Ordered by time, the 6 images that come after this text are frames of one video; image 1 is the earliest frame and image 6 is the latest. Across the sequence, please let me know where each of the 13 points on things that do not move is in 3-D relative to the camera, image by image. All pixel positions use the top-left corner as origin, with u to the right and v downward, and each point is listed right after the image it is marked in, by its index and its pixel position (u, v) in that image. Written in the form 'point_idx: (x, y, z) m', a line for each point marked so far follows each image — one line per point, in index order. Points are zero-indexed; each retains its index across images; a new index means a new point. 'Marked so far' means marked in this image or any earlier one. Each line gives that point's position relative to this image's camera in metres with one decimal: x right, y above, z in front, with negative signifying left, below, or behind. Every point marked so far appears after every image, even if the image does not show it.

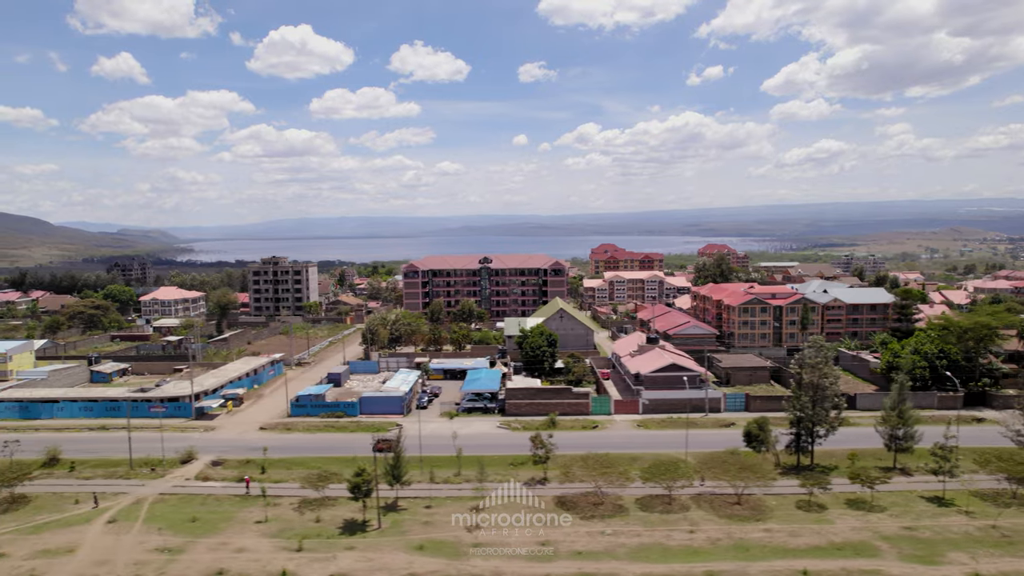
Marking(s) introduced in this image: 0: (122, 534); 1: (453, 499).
0: (-9.0, -5.8, +17.9) m
1: (-1.4, -5.3, +19.5) m
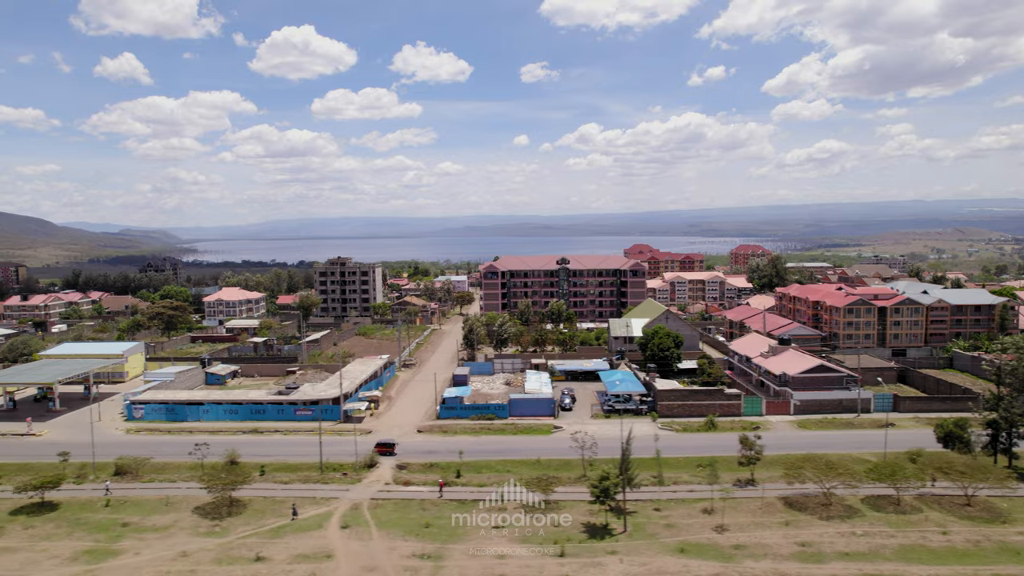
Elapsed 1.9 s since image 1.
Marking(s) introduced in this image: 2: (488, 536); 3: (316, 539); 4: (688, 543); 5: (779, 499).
0: (-3.3, -5.8, +17.9) m
1: (+4.2, -5.4, +19.4) m
2: (-0.5, -5.7, +17.8) m
3: (-4.5, -5.8, +17.8) m
4: (+4.0, -5.7, +17.3) m
5: (+6.7, -5.3, +19.4) m
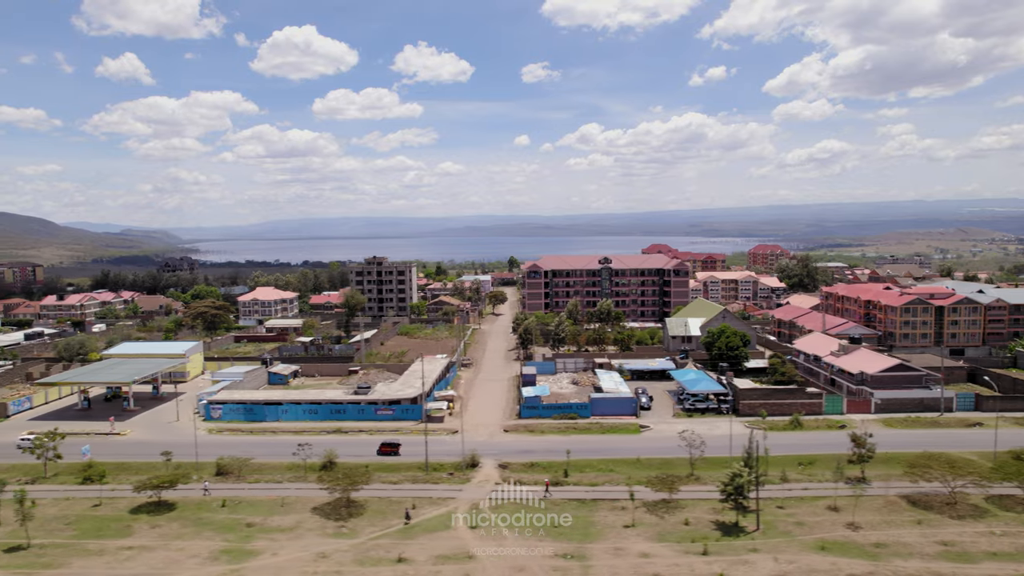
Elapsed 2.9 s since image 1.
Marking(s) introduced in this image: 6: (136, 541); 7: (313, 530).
0: (-0.2, -5.8, +17.8) m
1: (+7.3, -5.4, +19.3) m
2: (+2.5, -5.7, +17.7) m
3: (-1.4, -5.8, +17.7) m
4: (+7.0, -5.7, +17.2) m
5: (+9.8, -5.3, +19.3) m
6: (-8.7, -5.9, +17.8) m
7: (-4.7, -5.8, +18.3) m
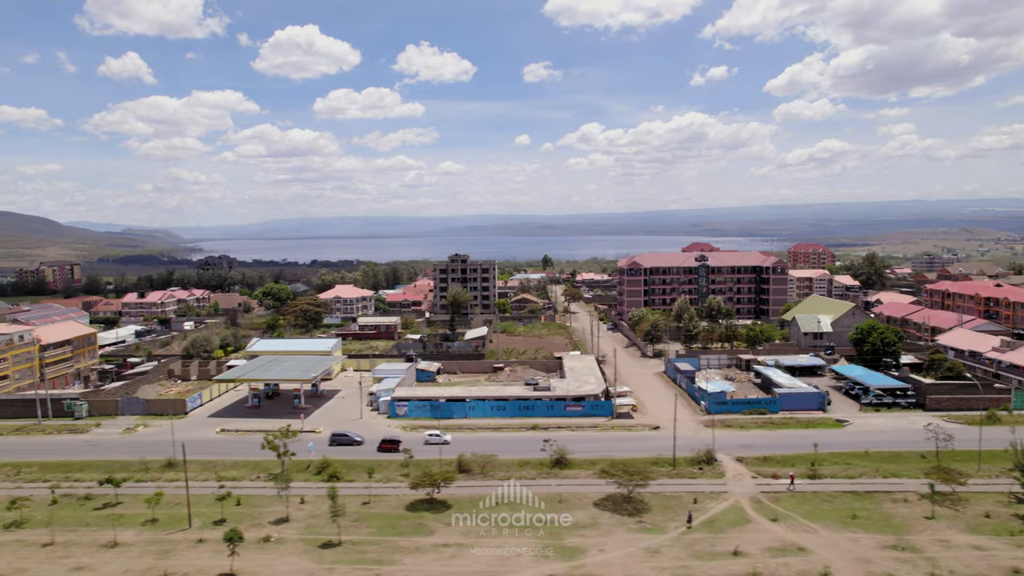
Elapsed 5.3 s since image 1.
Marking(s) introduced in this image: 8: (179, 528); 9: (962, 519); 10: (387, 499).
0: (+6.9, -5.6, +17.5) m
1: (+14.5, -5.2, +19.1) m
2: (+9.7, -5.5, +17.5) m
3: (+5.8, -5.6, +17.5) m
4: (+14.2, -5.5, +17.0) m
5: (+16.9, -5.1, +19.1) m
6: (-1.5, -5.7, +17.5) m
7: (+2.4, -5.6, +18.0) m
8: (-7.9, -5.7, +18.2) m
9: (+10.7, -5.5, +18.1) m
10: (-3.2, -5.5, +19.8) m
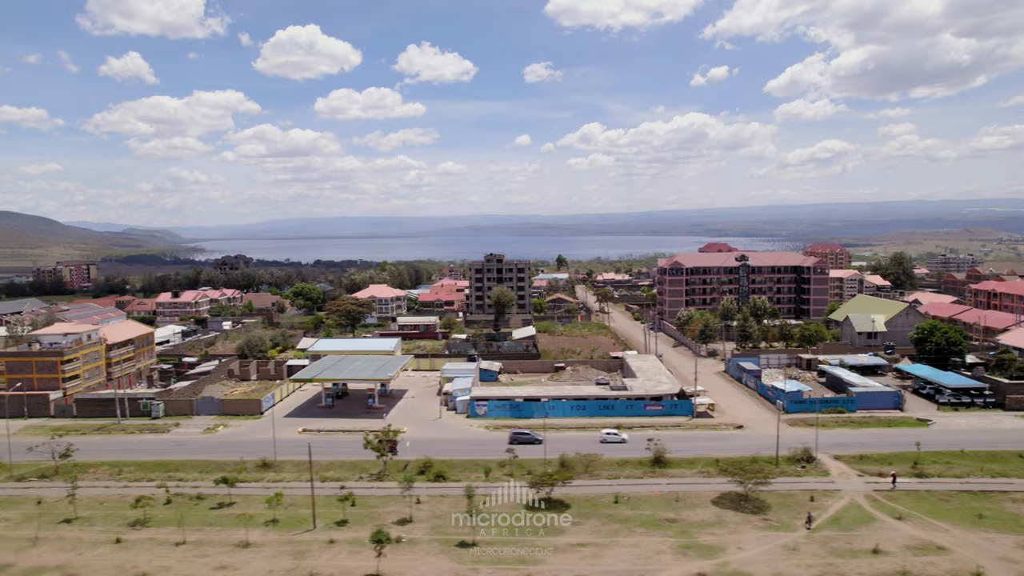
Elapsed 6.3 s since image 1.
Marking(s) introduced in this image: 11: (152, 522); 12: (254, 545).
0: (+9.9, -5.6, +17.5) m
1: (+17.5, -5.1, +19.1) m
2: (+12.7, -5.5, +17.5) m
3: (+8.8, -5.6, +17.4) m
4: (+17.2, -5.5, +16.9) m
5: (+19.9, -5.1, +19.1) m
6: (+1.5, -5.7, +17.5) m
7: (+5.5, -5.6, +18.0) m
8: (-4.9, -5.7, +18.1) m
9: (+13.7, -5.4, +18.0) m
10: (-0.2, -5.4, +19.8) m
11: (-8.6, -5.6, +18.4) m
12: (-5.8, -5.7, +17.2) m
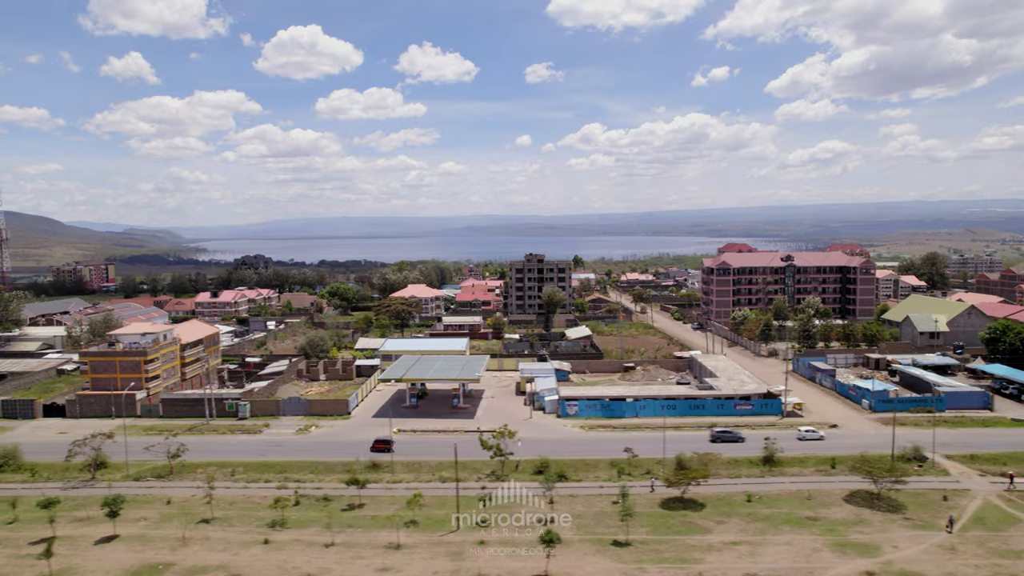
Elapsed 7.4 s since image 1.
0: (+13.3, -5.6, +17.4) m
1: (+20.9, -5.1, +19.0) m
2: (+16.1, -5.5, +17.4) m
3: (+12.2, -5.5, +17.3) m
4: (+20.6, -5.4, +16.8) m
5: (+23.3, -5.1, +18.9) m
6: (+4.9, -5.6, +17.3) m
7: (+8.9, -5.5, +17.8) m
8: (-1.5, -5.6, +18.0) m
9: (+17.1, -5.4, +17.9) m
10: (+3.2, -5.4, +19.6) m
11: (-5.2, -5.6, +18.2) m
12: (-2.3, -5.7, +17.0) m
